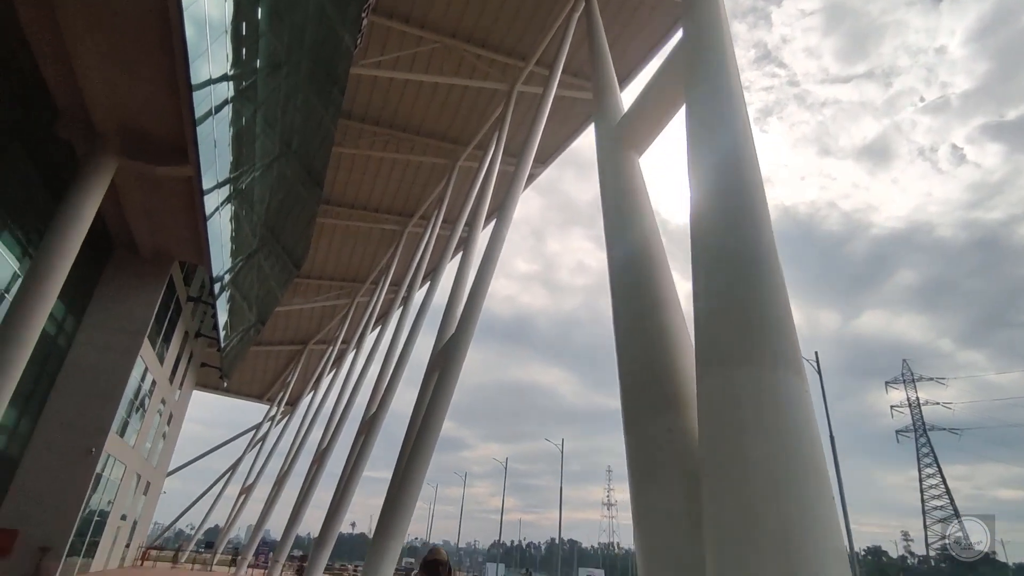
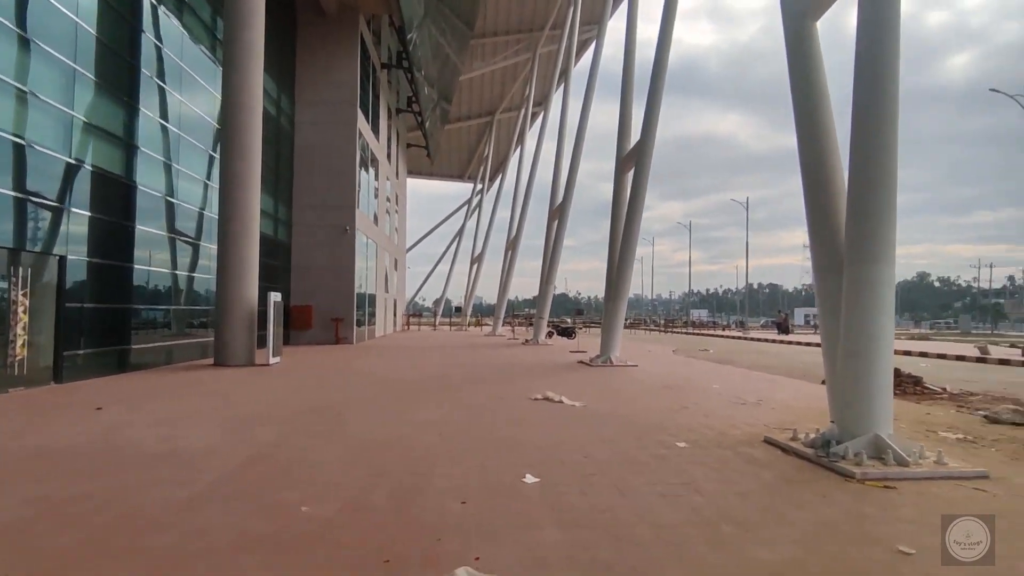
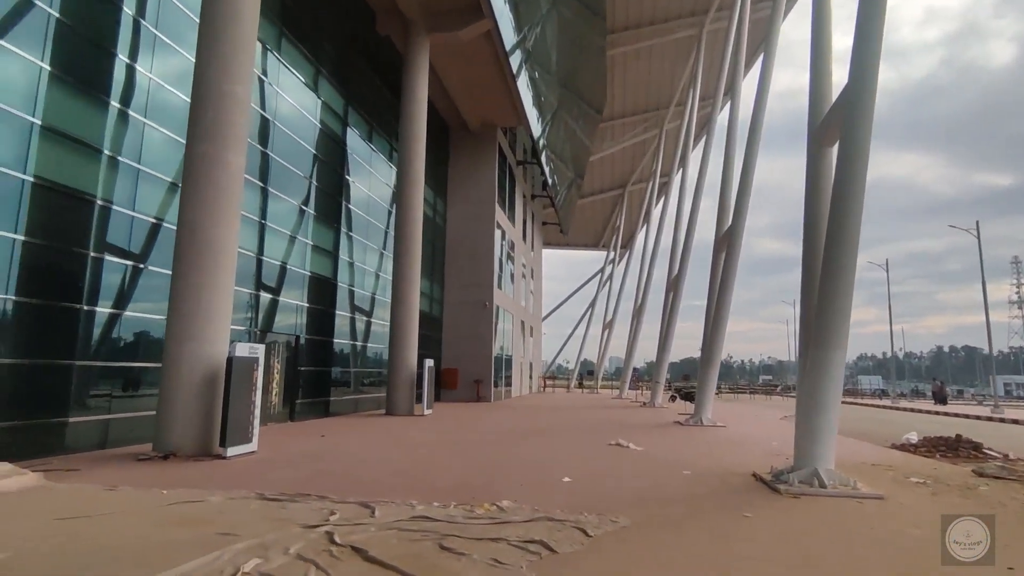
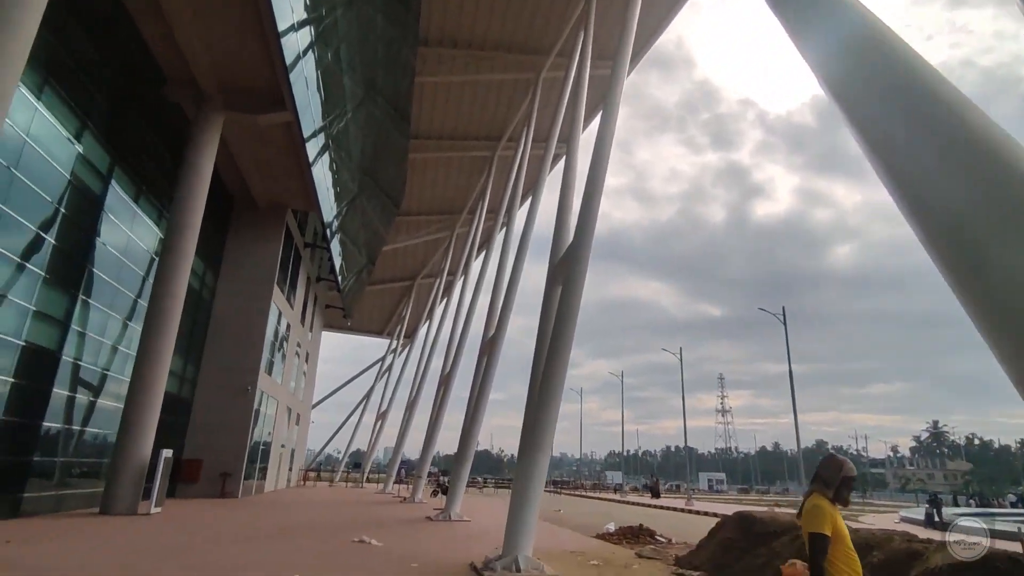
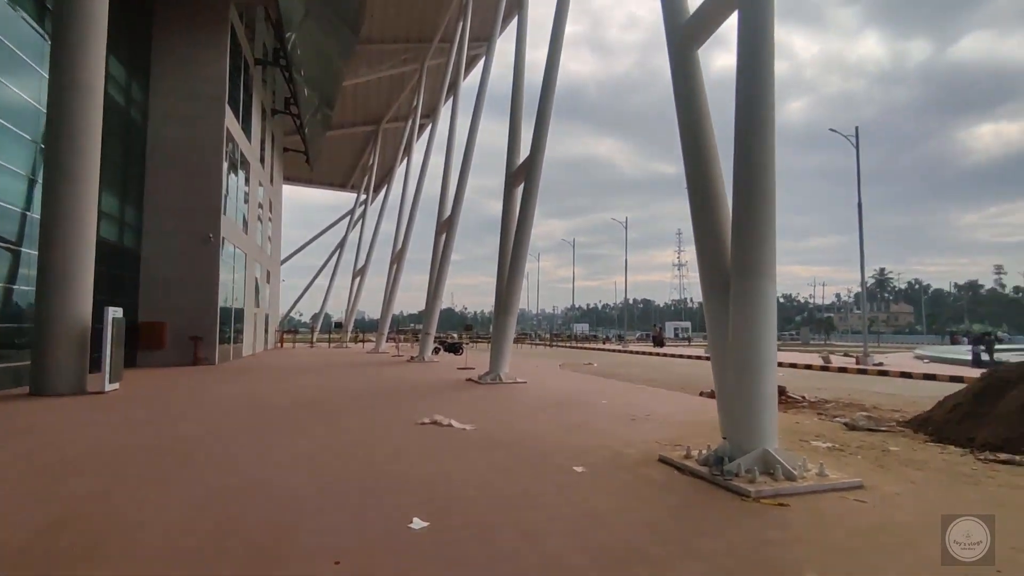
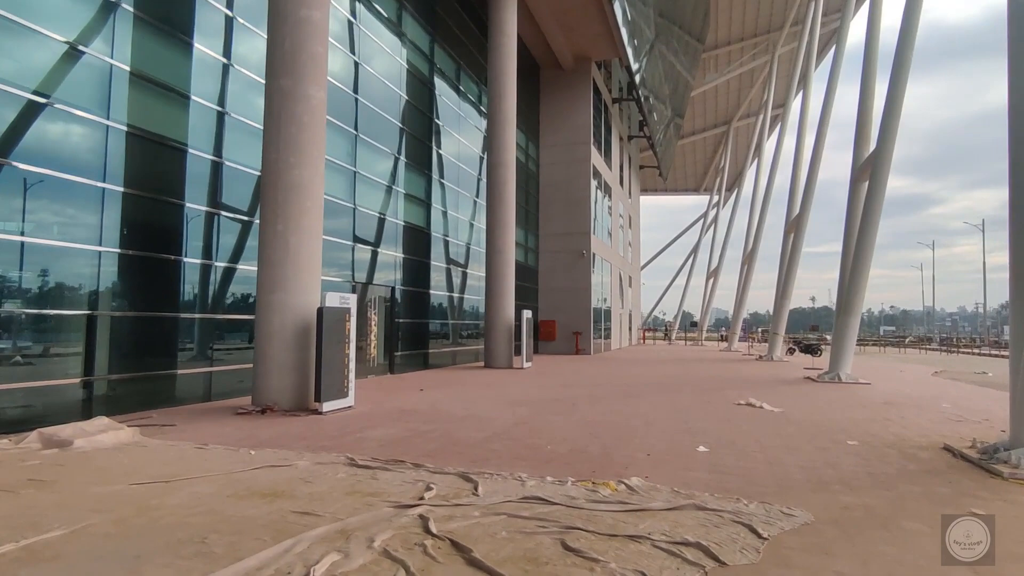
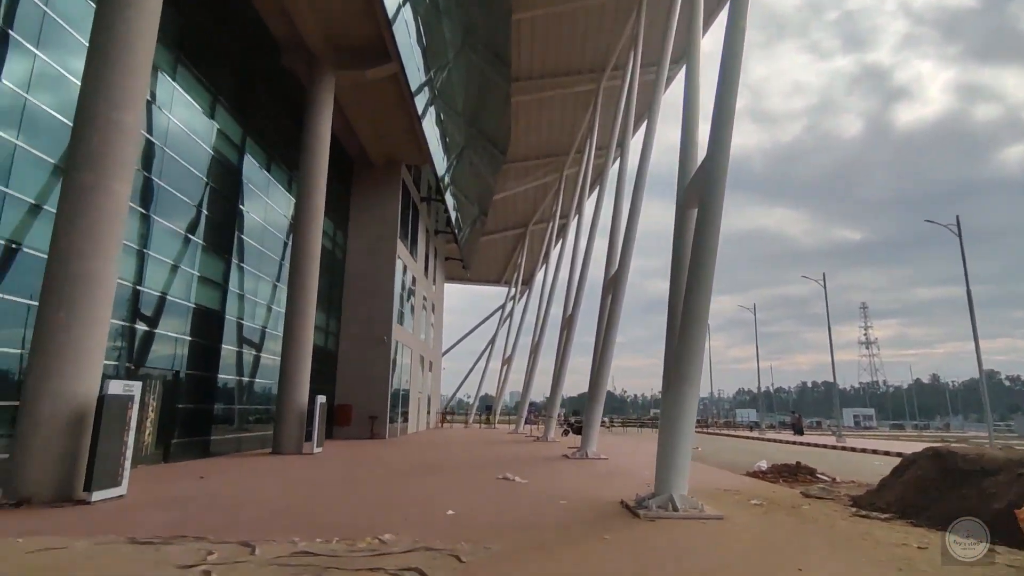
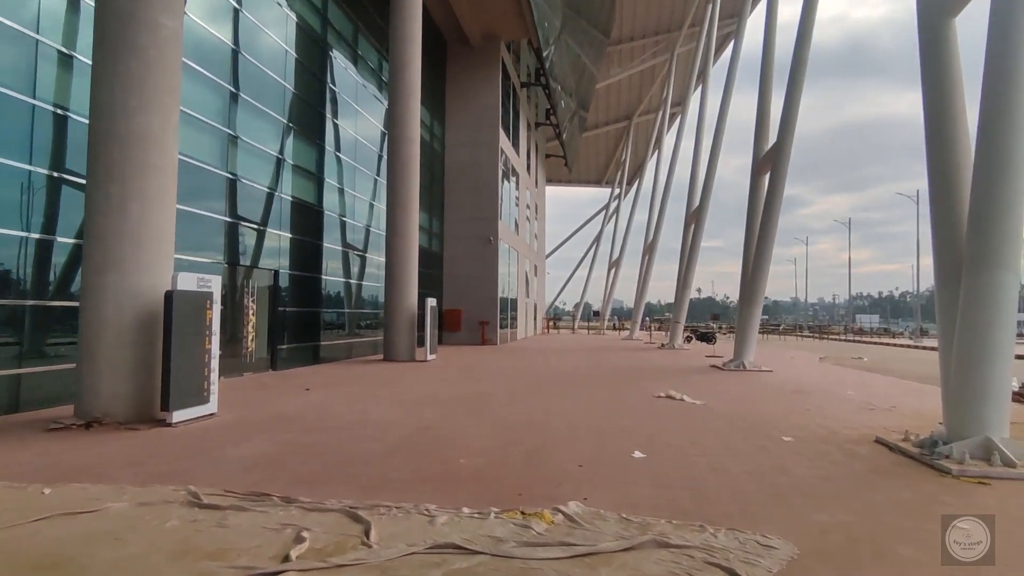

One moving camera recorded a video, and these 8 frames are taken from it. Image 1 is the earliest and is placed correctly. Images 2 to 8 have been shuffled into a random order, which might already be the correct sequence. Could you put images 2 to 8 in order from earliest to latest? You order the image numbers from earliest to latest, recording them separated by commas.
4, 7, 3, 6, 8, 2, 5
